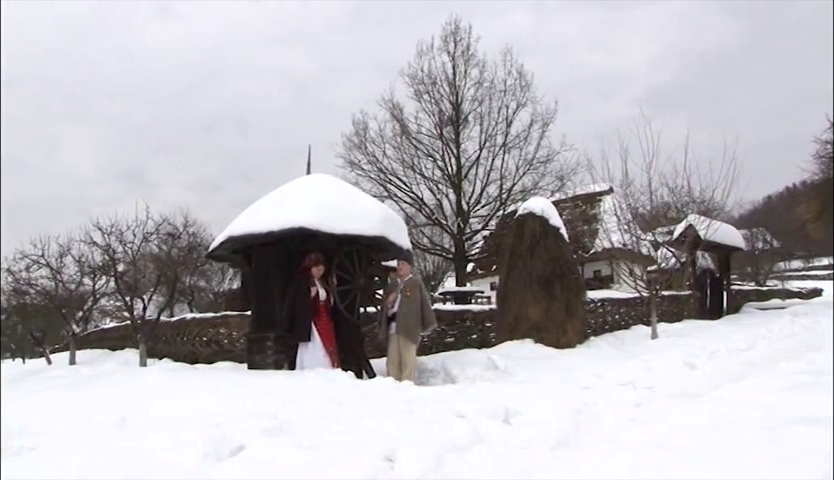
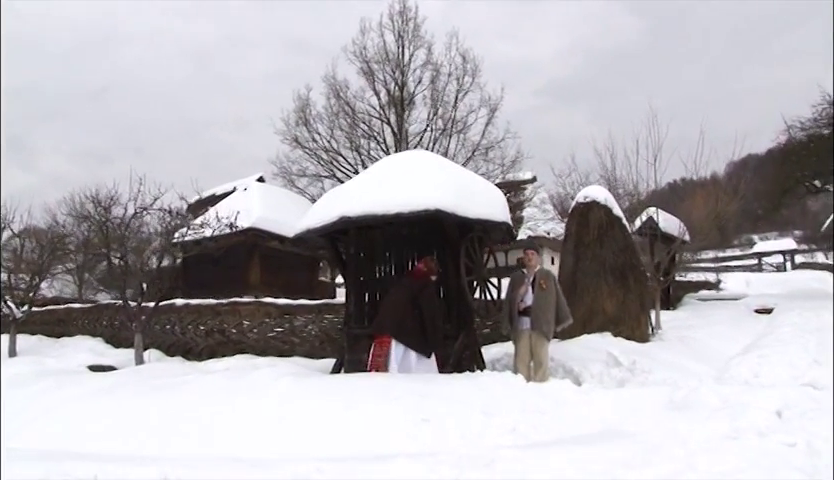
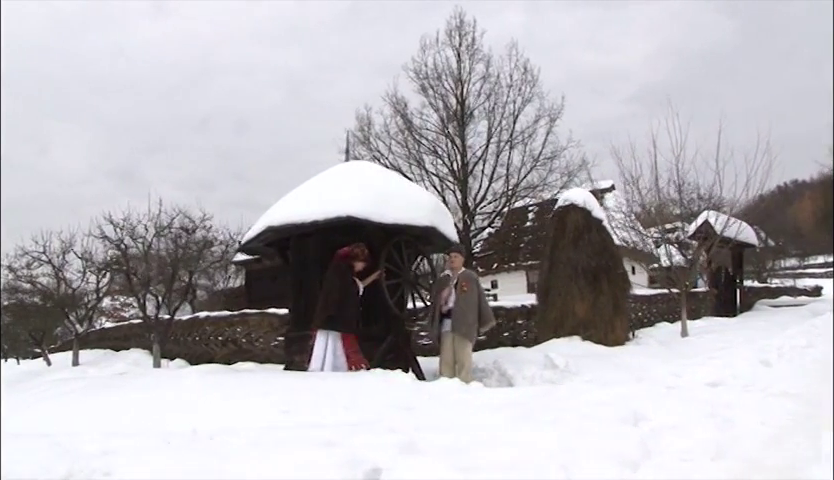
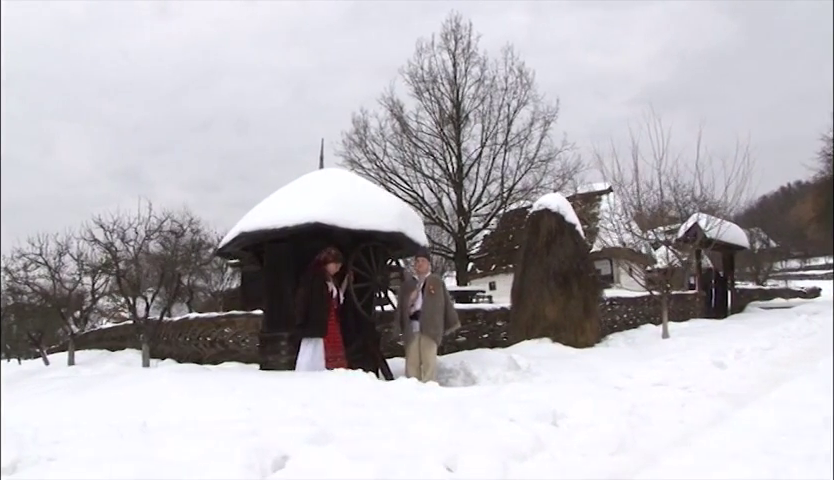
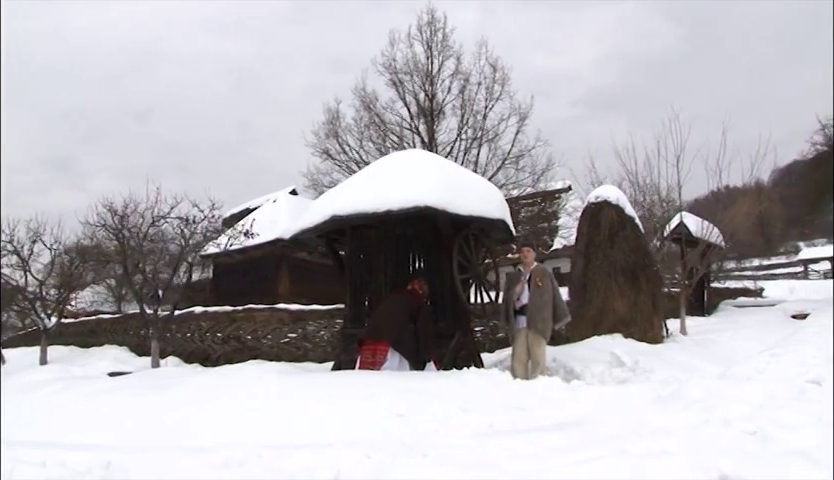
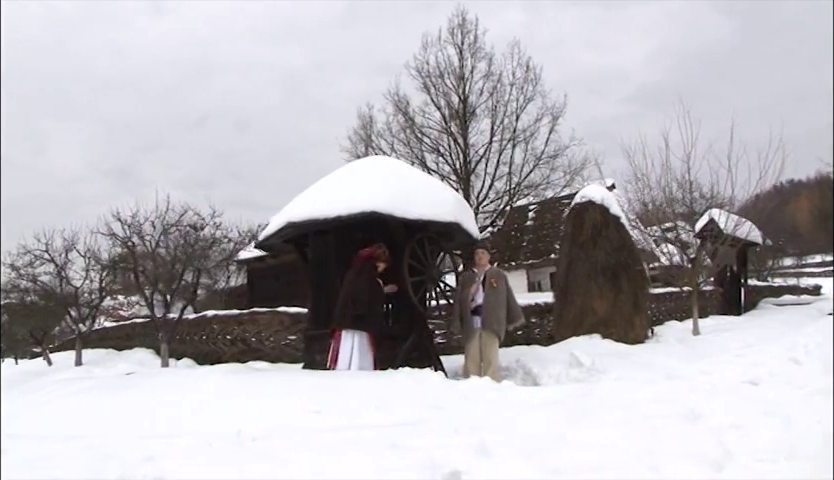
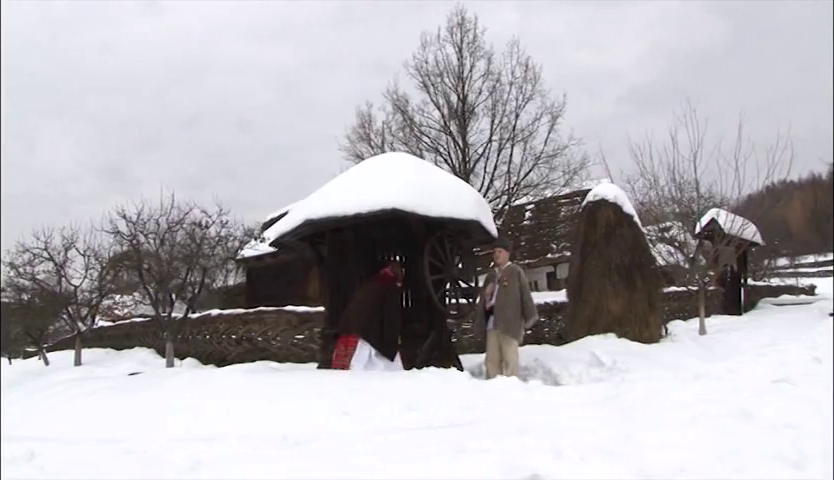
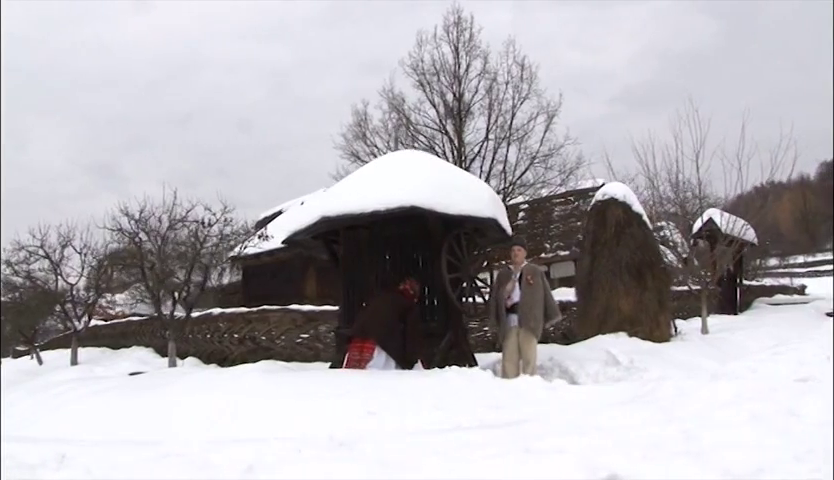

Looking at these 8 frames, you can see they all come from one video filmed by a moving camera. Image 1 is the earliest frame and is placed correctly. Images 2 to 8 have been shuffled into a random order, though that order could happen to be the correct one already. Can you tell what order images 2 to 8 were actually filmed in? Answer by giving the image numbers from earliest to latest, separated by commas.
4, 3, 6, 7, 8, 5, 2
